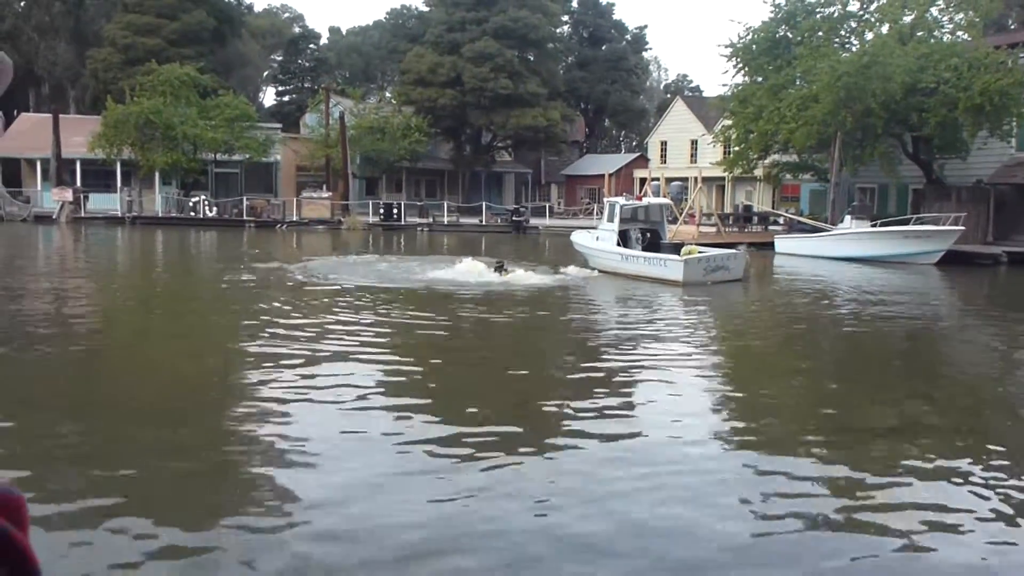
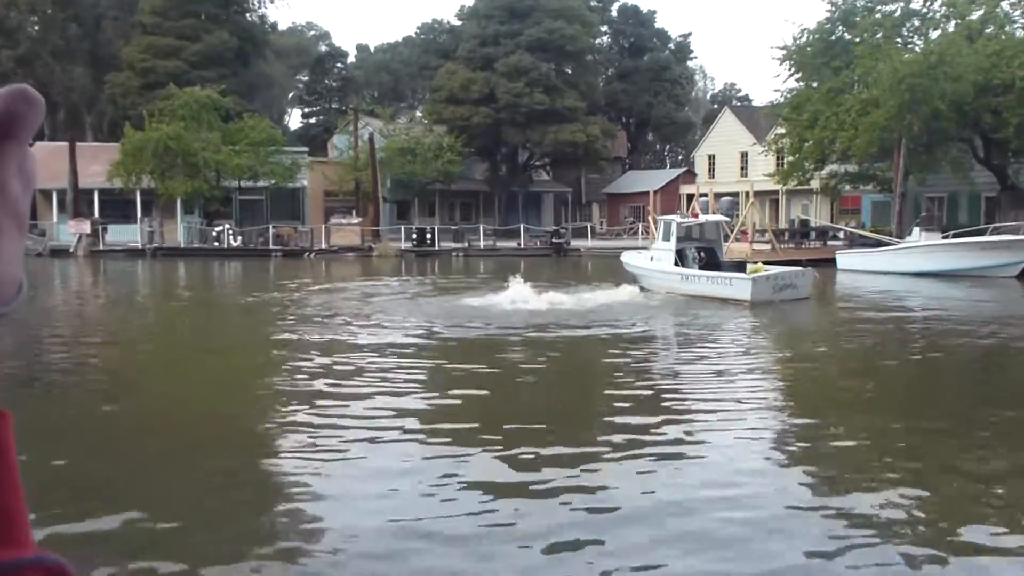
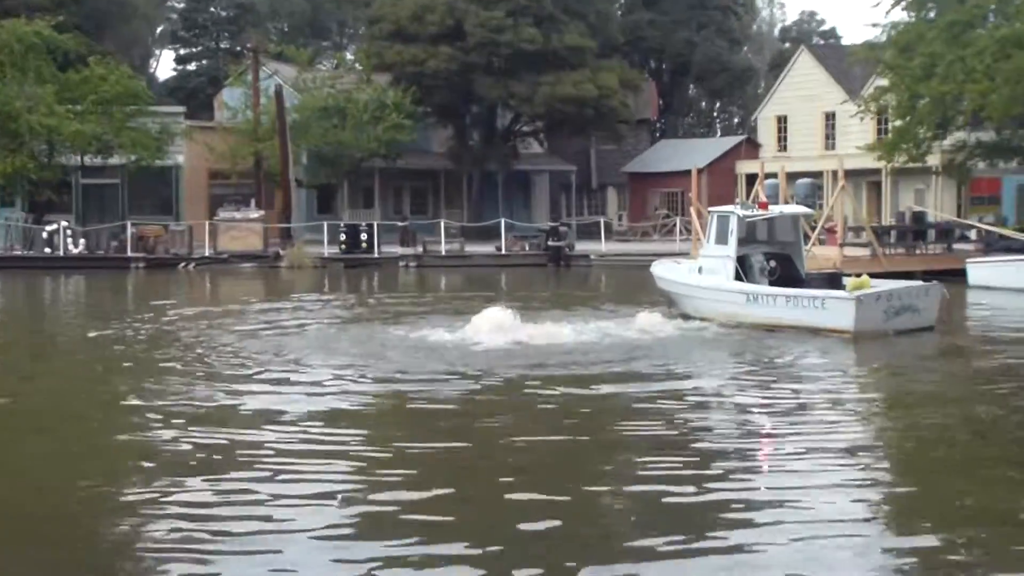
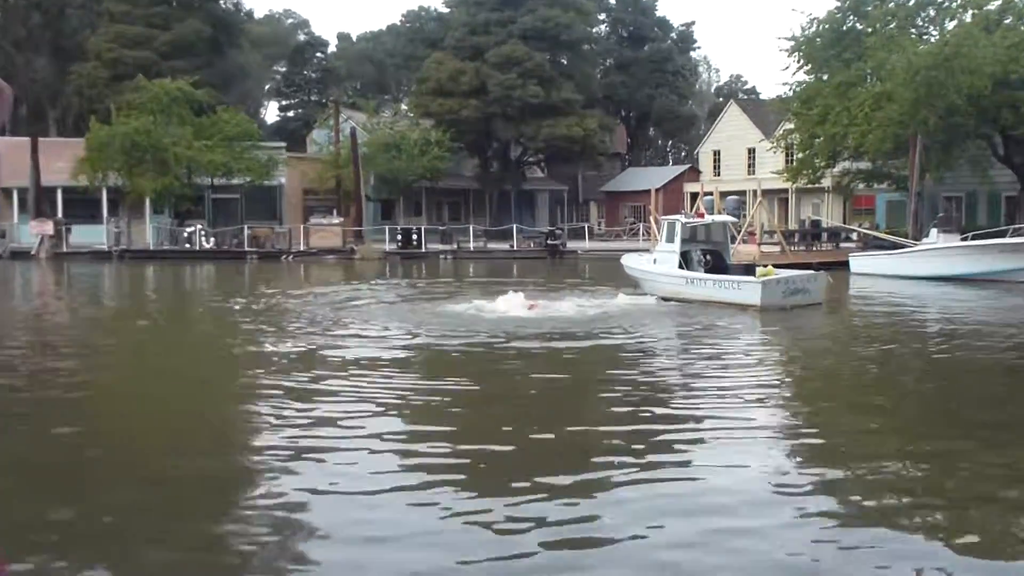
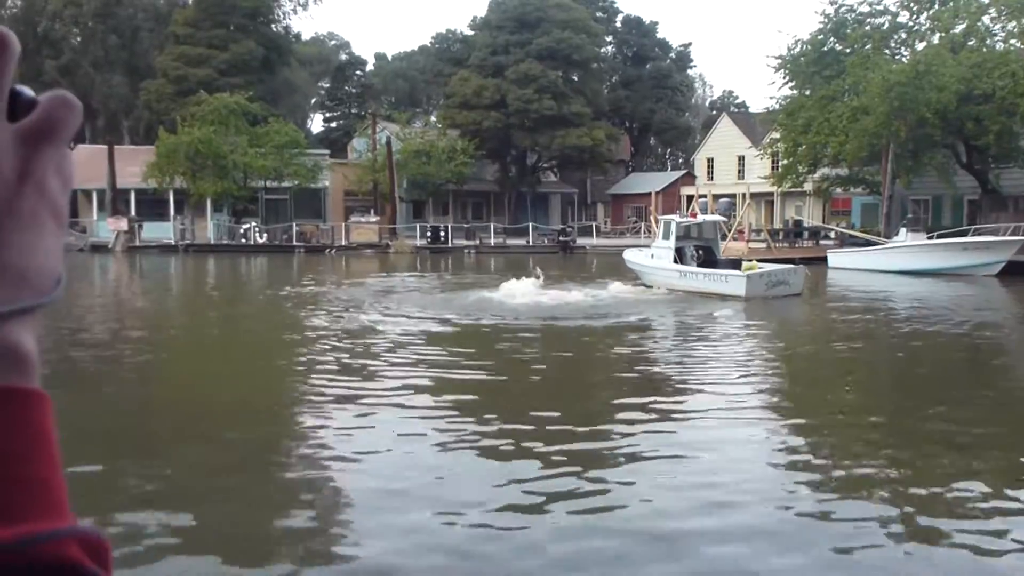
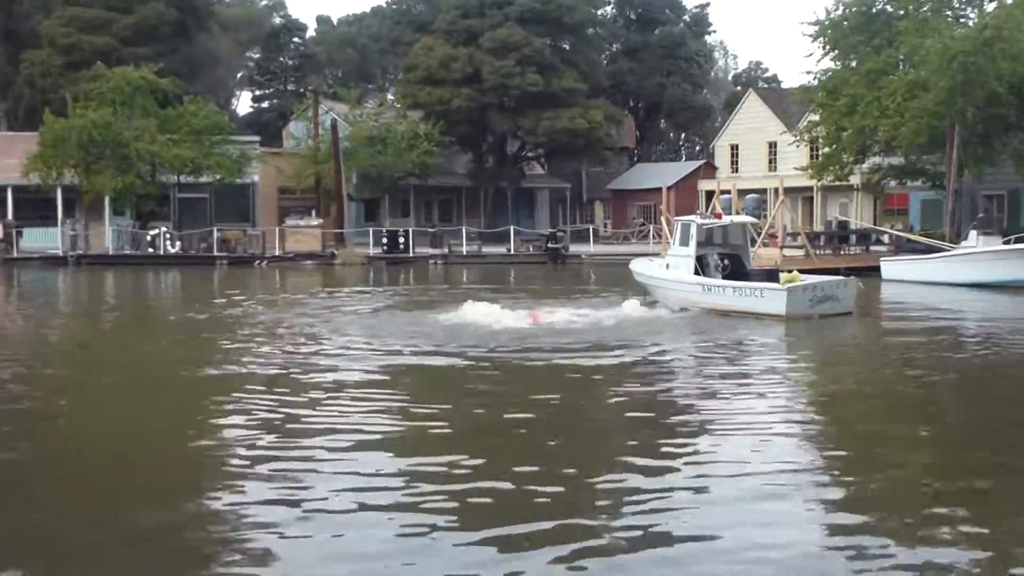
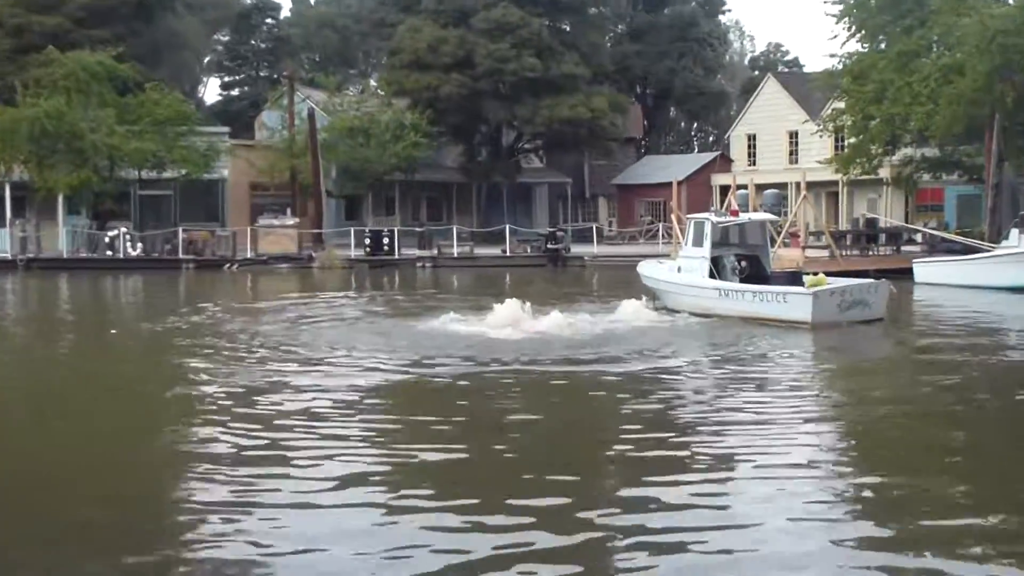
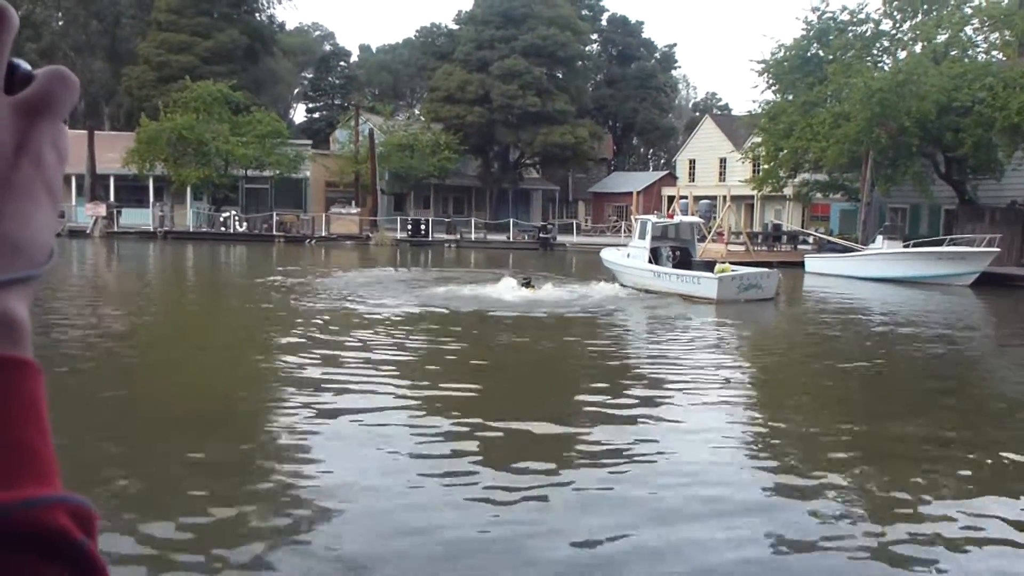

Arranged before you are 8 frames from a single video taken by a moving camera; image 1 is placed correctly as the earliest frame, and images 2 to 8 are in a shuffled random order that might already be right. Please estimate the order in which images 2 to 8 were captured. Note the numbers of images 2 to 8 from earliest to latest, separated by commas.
8, 5, 2, 4, 6, 7, 3
